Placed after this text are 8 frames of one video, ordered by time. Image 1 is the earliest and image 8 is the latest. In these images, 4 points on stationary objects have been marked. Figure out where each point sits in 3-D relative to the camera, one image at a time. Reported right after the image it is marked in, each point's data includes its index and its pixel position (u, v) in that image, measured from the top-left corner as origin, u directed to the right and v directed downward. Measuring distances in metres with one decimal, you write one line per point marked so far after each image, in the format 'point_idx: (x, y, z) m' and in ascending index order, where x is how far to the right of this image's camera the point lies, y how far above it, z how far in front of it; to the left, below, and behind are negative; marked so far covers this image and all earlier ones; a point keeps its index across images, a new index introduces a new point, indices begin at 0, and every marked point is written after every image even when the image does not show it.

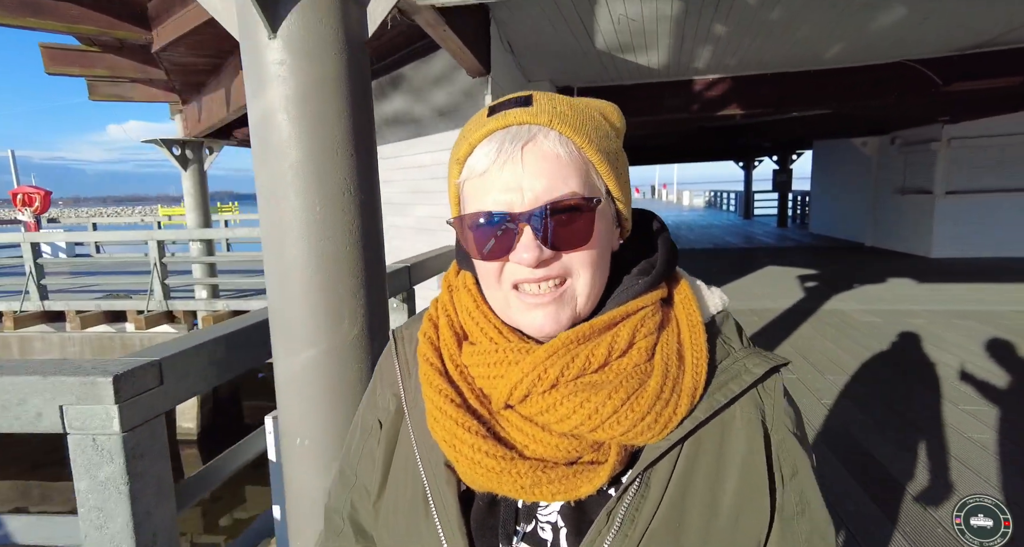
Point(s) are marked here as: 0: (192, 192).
0: (-5.0, +1.3, +7.2) m
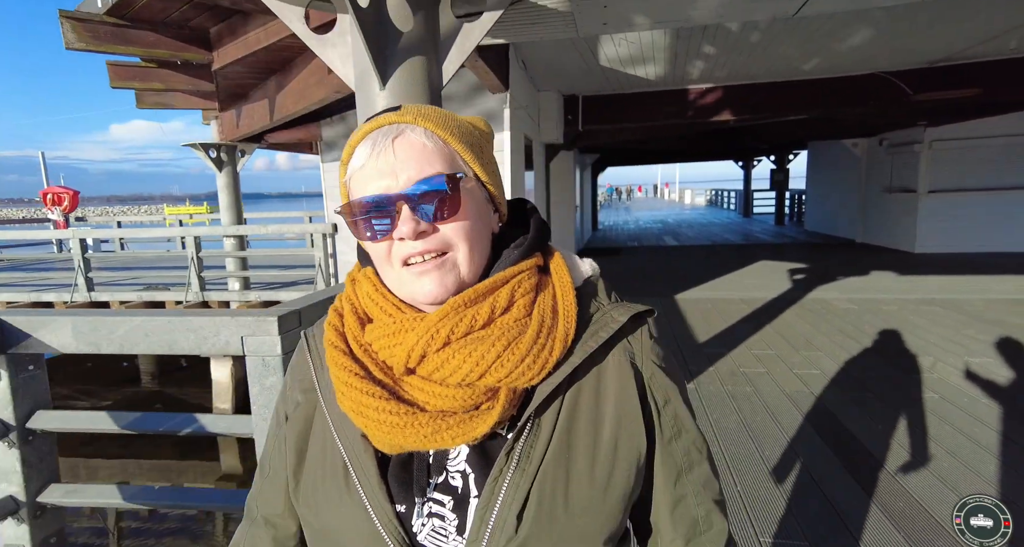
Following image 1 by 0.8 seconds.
0: (-4.8, +1.4, +7.8) m
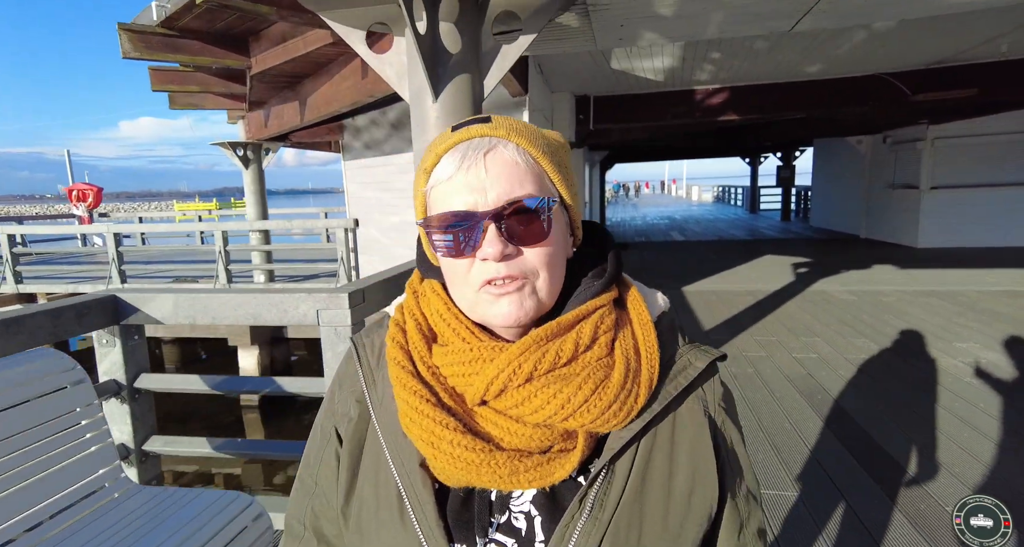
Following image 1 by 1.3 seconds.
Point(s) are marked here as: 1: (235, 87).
0: (-4.6, +1.5, +8.2) m
1: (-3.6, +2.4, +6.0) m
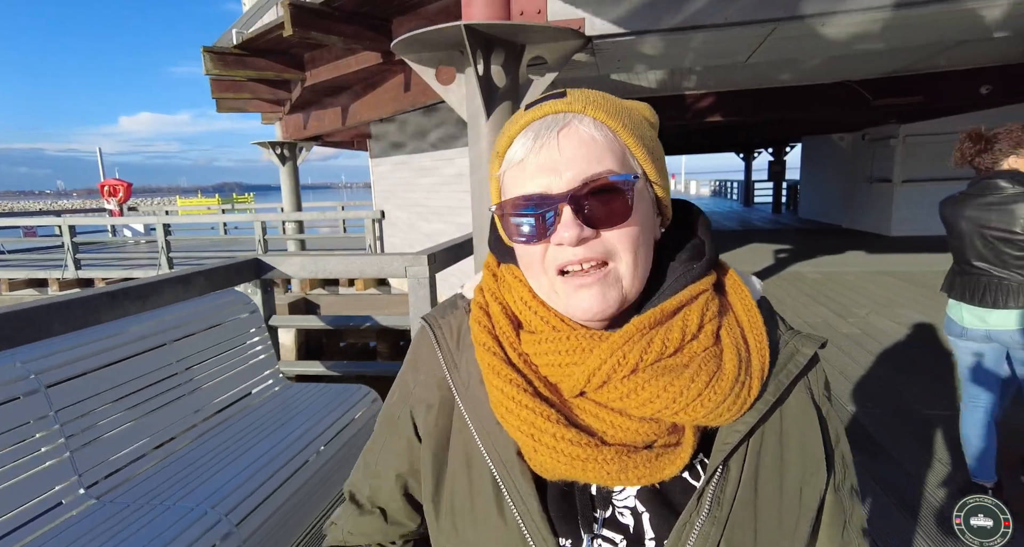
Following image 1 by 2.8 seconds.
0: (-4.4, +1.8, +9.1) m
1: (-3.4, +2.7, +6.9) m
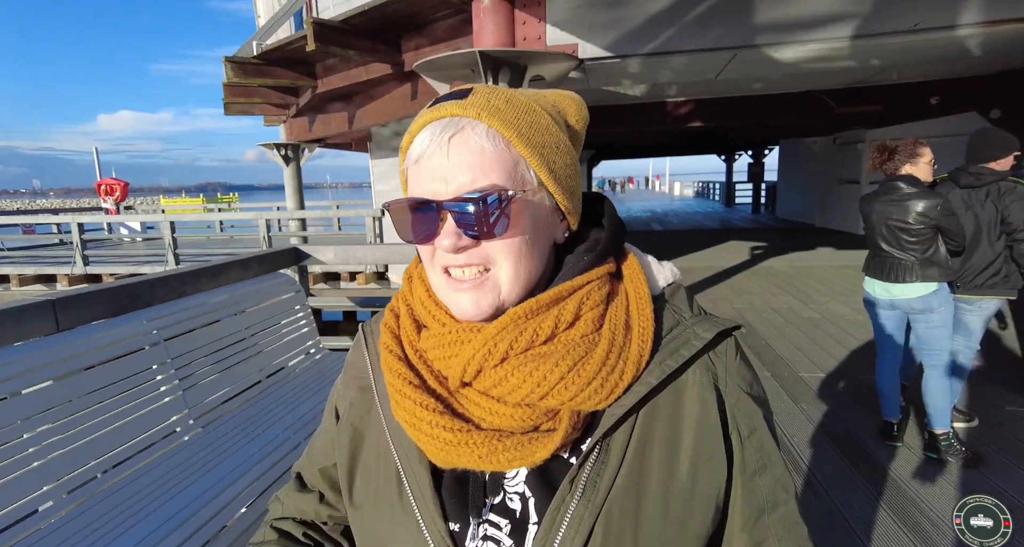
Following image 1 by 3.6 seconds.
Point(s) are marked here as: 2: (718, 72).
0: (-4.5, +1.9, +9.5) m
1: (-3.5, +2.8, +7.3) m
2: (+1.9, +1.8, +4.1) m
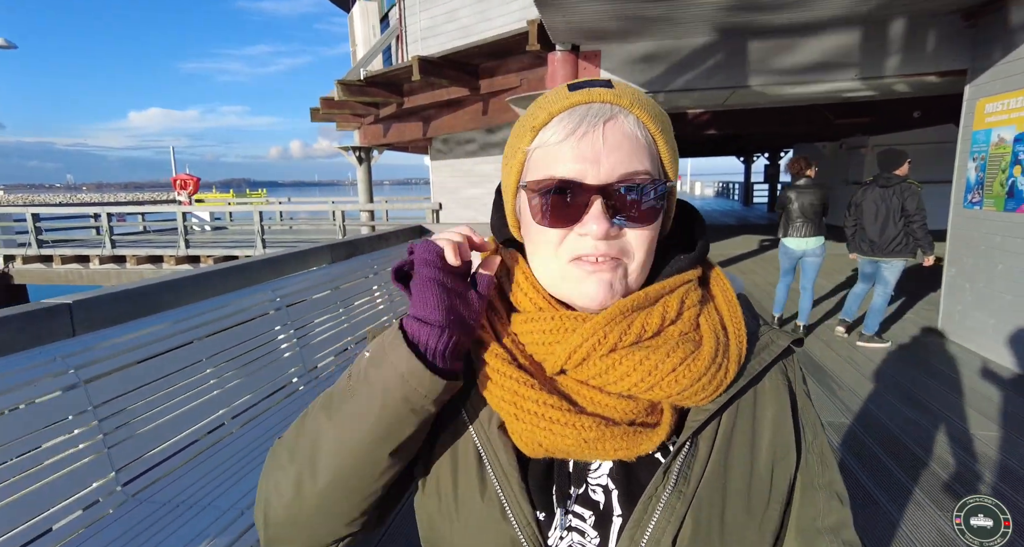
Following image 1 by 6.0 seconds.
0: (-3.6, +2.3, +11.1) m
1: (-2.7, +3.1, +8.9) m
2: (+2.5, +2.1, +5.5) m
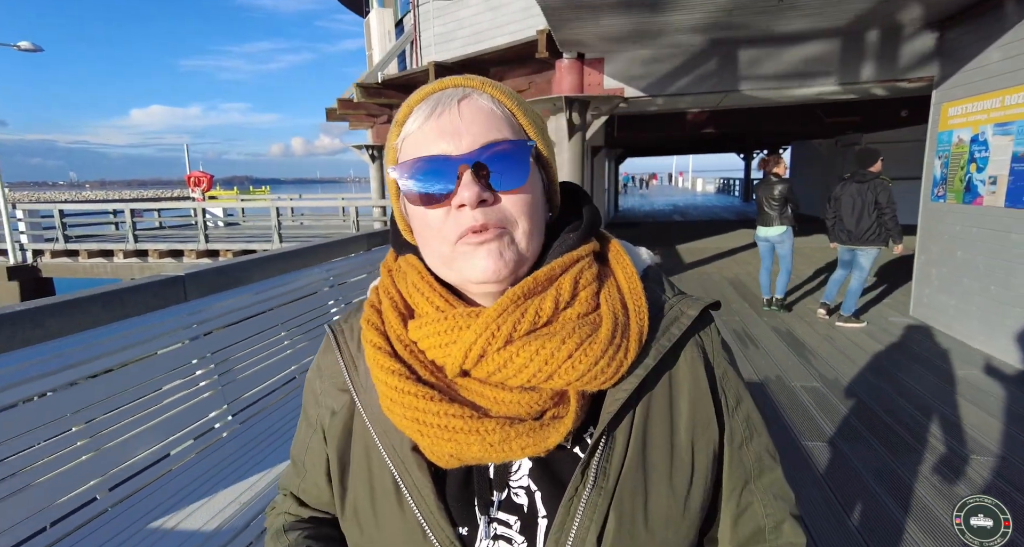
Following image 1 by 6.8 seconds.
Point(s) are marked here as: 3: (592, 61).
0: (-3.5, +2.4, +11.5) m
1: (-2.5, +3.3, +9.4) m
2: (+2.7, +2.2, +5.9) m
3: (+0.9, +2.5, +5.3) m
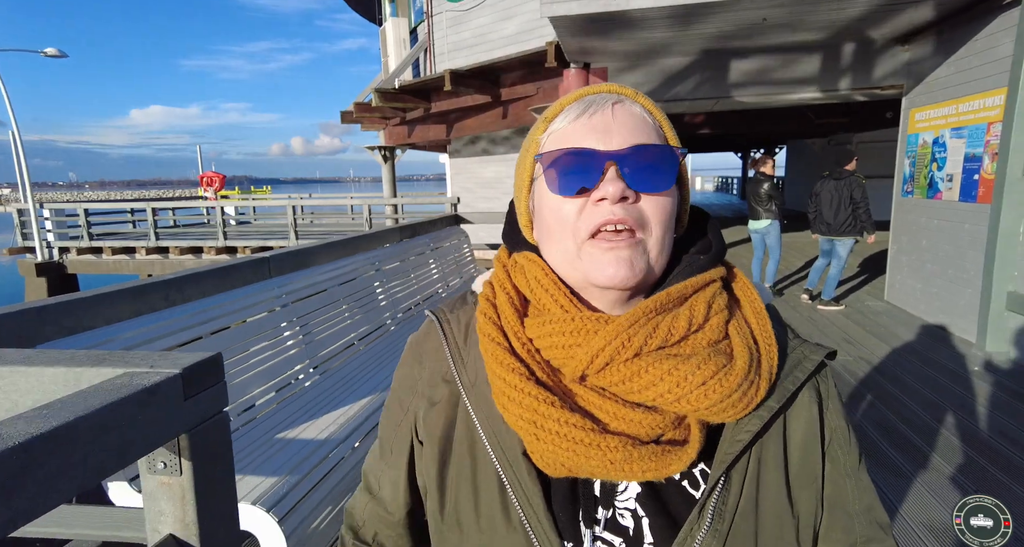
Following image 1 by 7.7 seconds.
0: (-3.3, +2.6, +12.0) m
1: (-2.4, +3.4, +9.9) m
2: (+2.8, +2.4, +6.4) m
3: (+1.1, +2.6, +5.8) m
